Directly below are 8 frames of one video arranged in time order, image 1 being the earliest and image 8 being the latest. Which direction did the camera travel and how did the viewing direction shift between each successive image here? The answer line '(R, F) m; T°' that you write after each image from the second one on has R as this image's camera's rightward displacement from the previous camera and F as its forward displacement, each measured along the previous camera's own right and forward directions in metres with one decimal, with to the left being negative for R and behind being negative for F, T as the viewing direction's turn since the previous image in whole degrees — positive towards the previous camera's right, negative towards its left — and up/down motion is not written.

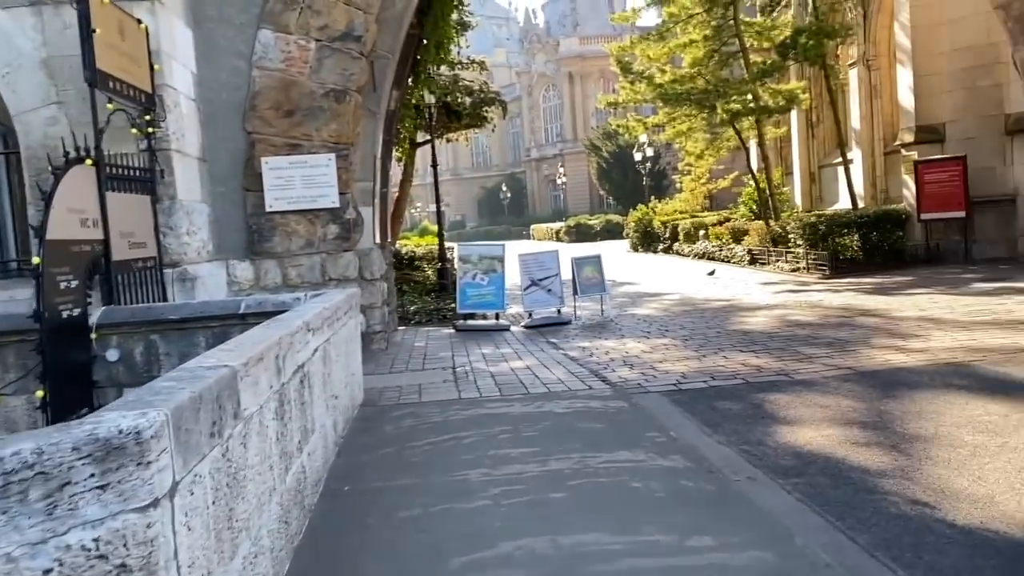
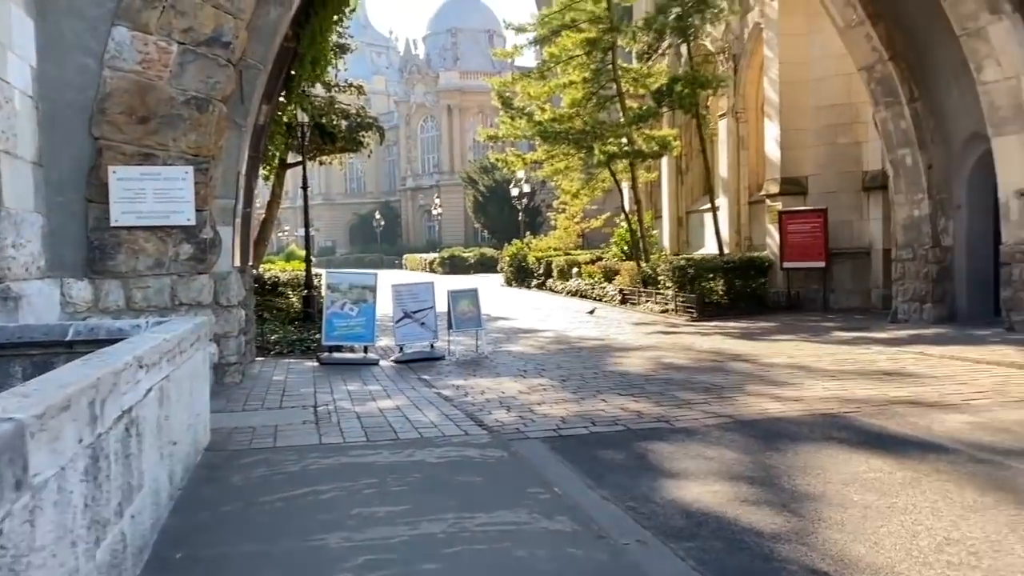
(0.0, +0.5) m; +9°
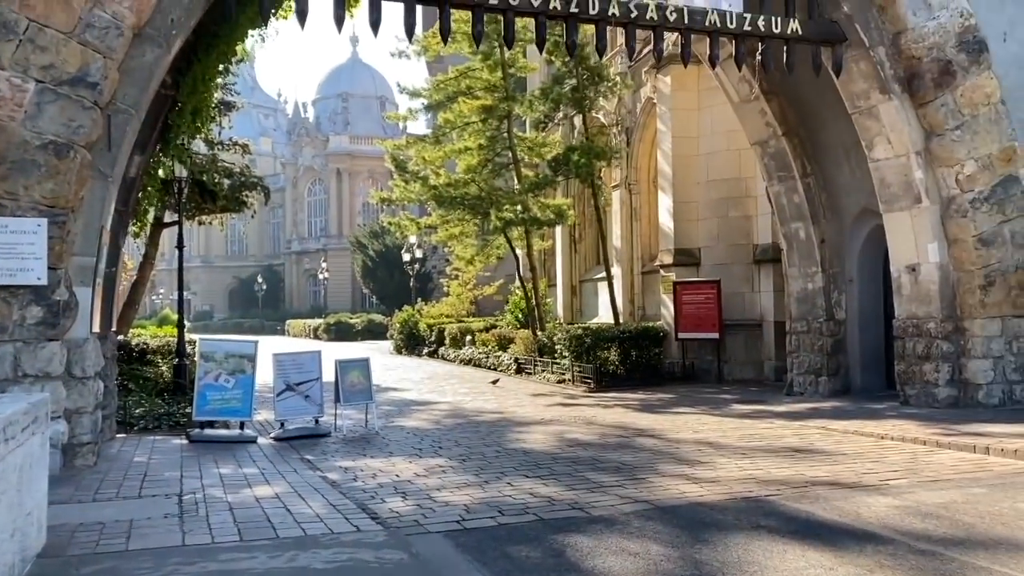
(-0.1, +0.6) m; +7°
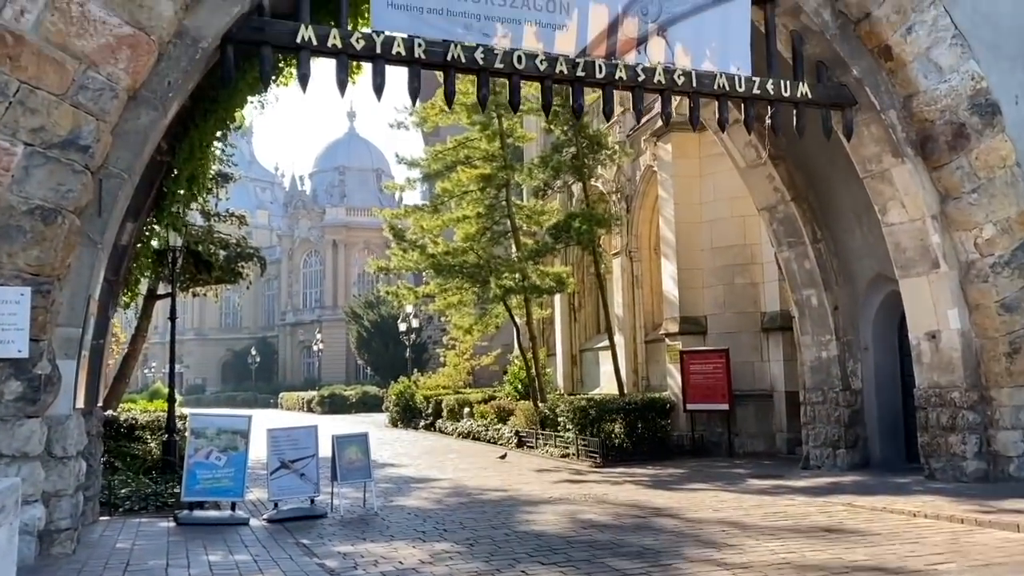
(-0.1, +0.4) m; 0°
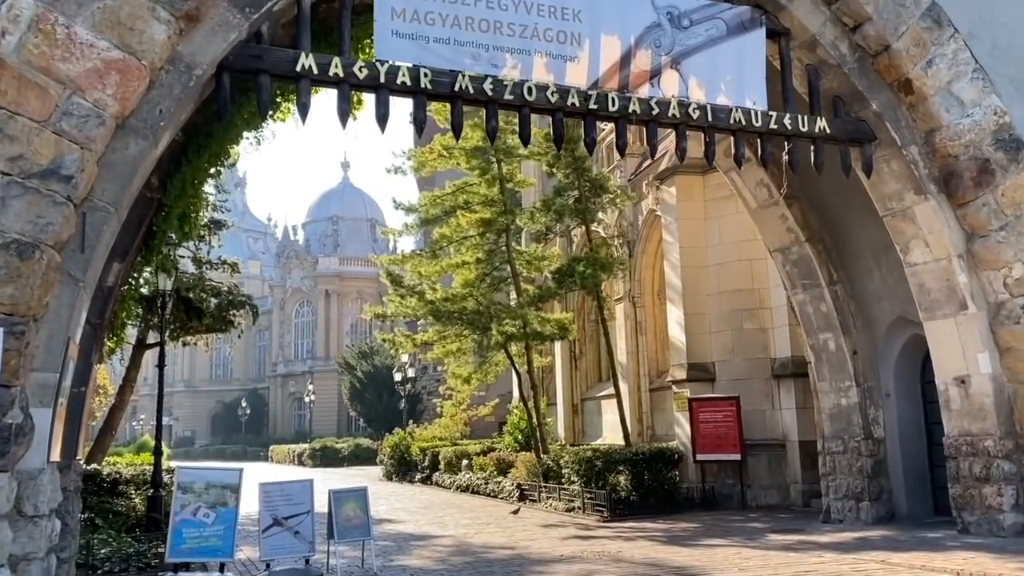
(-0.2, +0.5) m; +1°
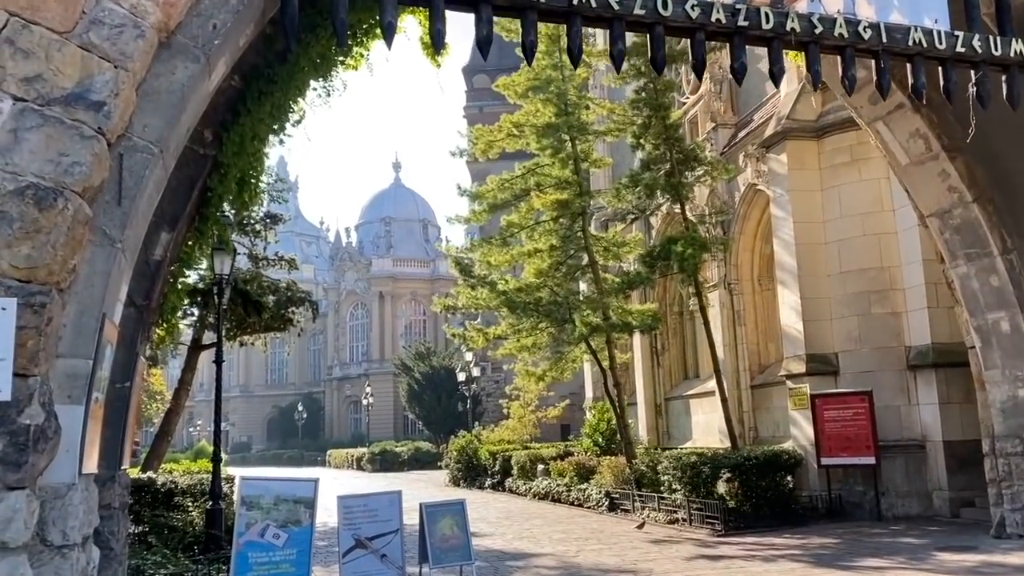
(-0.7, +1.7) m; -3°
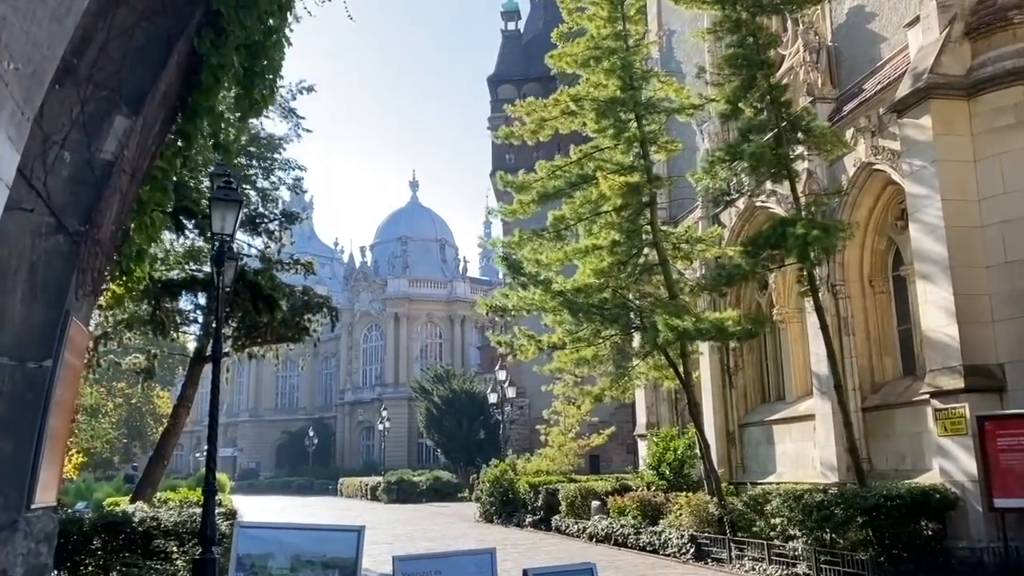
(-0.9, +3.0) m; -1°
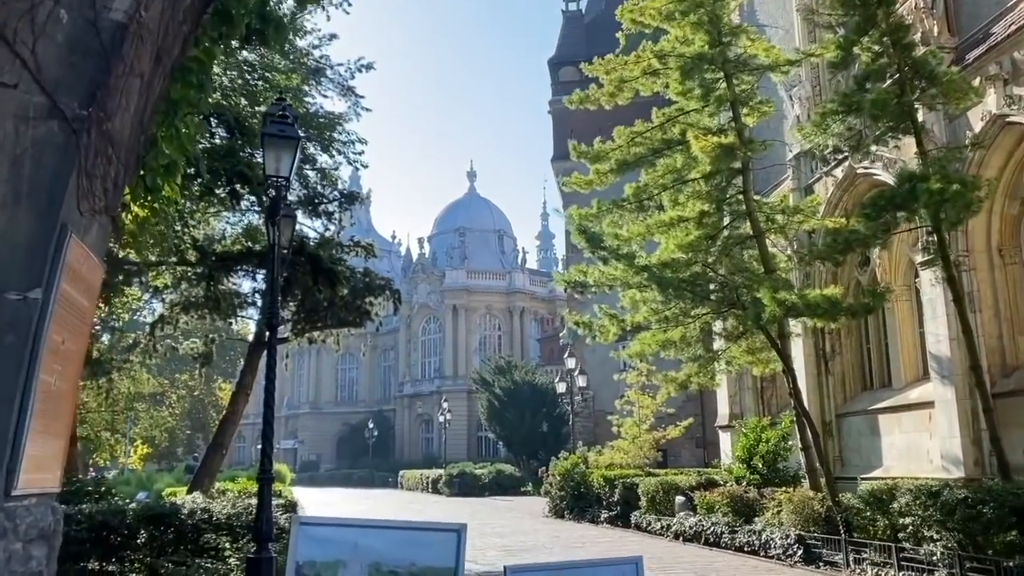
(-0.4, +1.3) m; -4°
